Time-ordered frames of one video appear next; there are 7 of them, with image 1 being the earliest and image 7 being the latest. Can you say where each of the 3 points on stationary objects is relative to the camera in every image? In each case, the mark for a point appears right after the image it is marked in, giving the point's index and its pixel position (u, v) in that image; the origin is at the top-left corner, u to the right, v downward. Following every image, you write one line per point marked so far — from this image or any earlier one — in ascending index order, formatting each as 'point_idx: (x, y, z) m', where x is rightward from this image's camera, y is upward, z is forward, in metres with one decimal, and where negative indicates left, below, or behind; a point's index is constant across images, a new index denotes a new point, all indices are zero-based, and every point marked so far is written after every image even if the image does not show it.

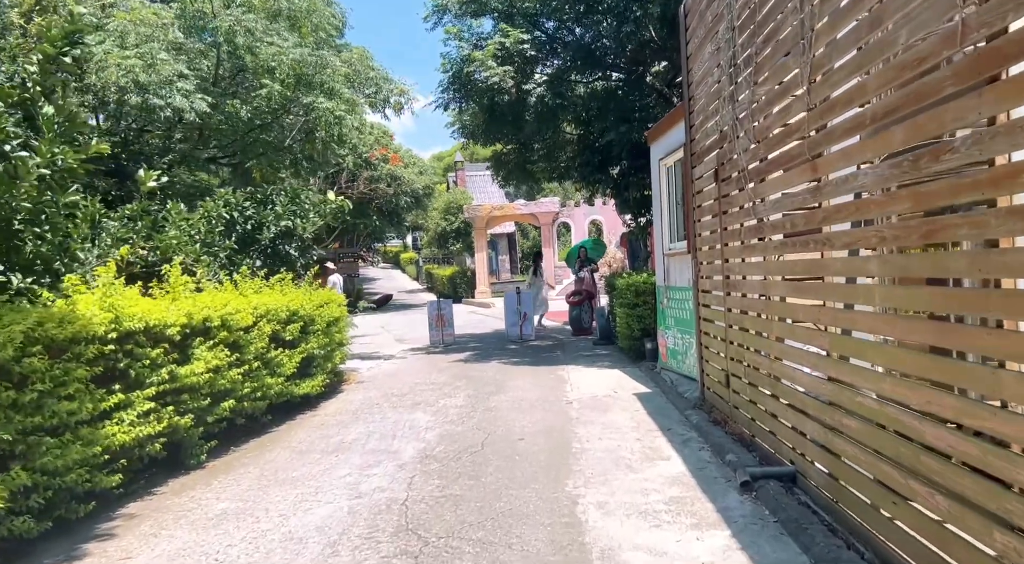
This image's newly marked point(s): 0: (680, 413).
0: (+1.7, -1.3, +7.6) m
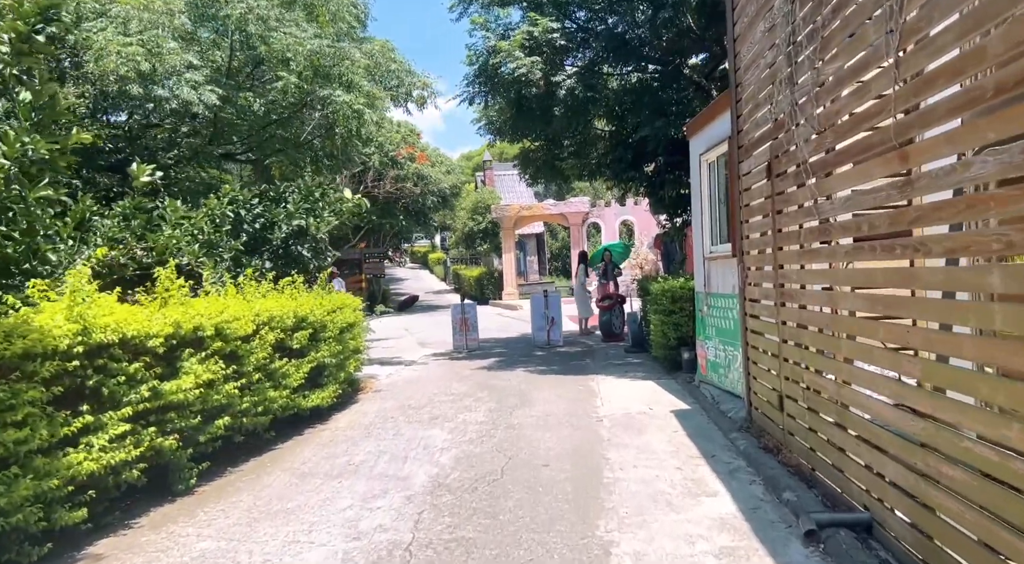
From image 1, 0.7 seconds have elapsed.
0: (+1.9, -1.4, +6.8) m
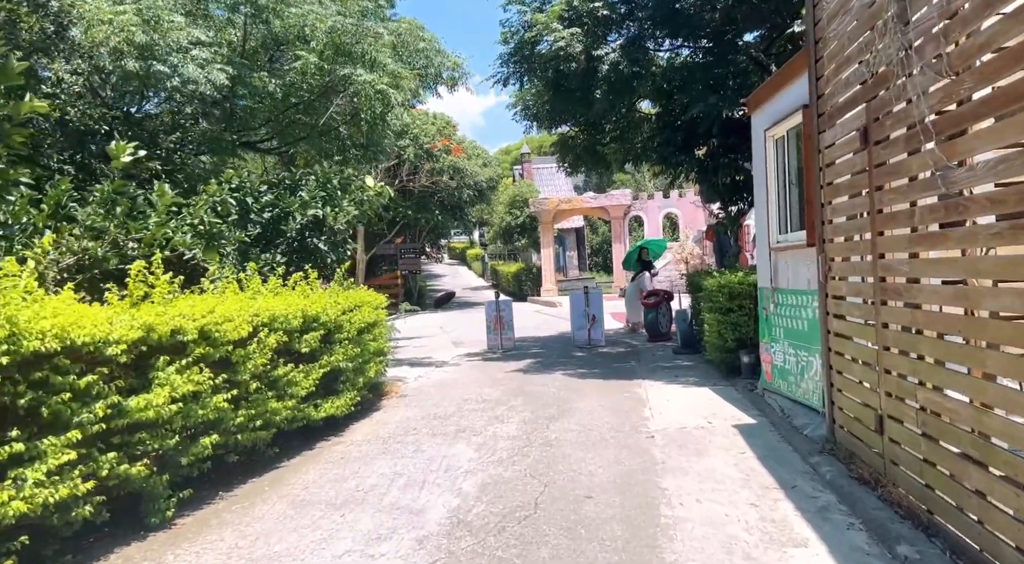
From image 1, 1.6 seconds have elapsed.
0: (+2.2, -1.3, +5.7) m
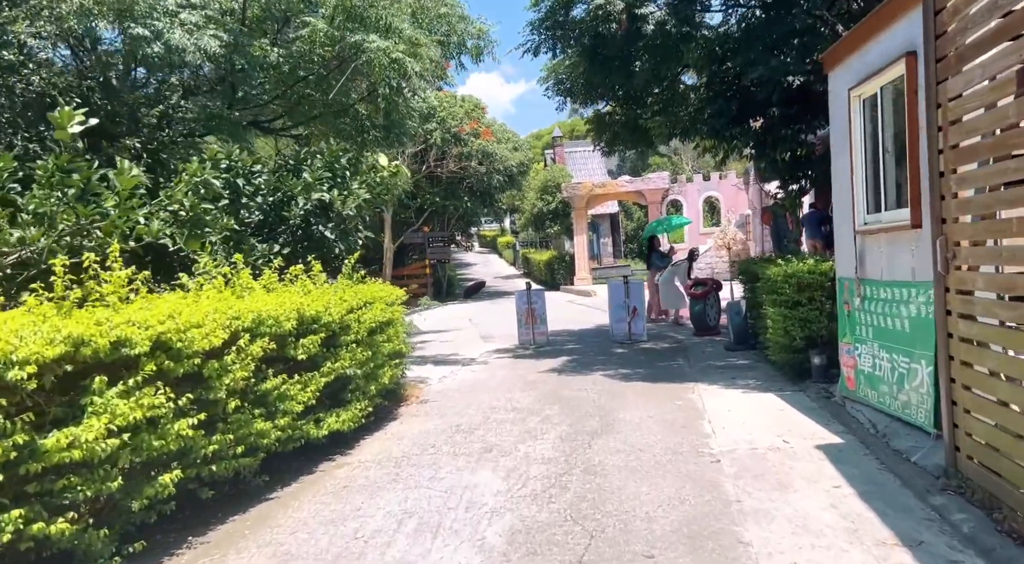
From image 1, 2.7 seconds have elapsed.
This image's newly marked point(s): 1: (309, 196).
0: (+2.4, -1.3, +4.5) m
1: (-2.1, +0.9, +7.8) m
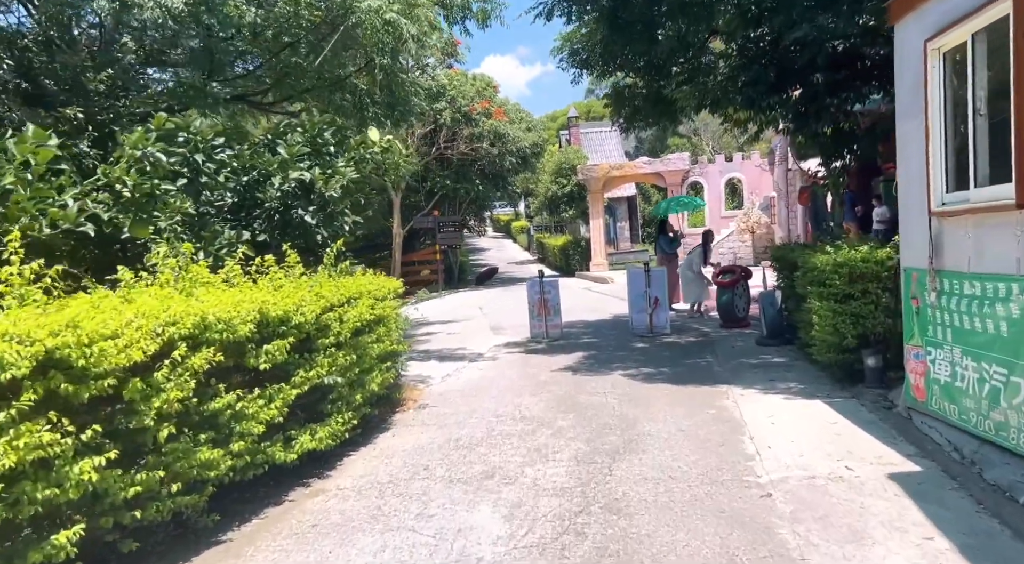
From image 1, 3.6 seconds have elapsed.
0: (+2.4, -1.3, +3.4) m
1: (-2.0, +0.9, +6.7) m
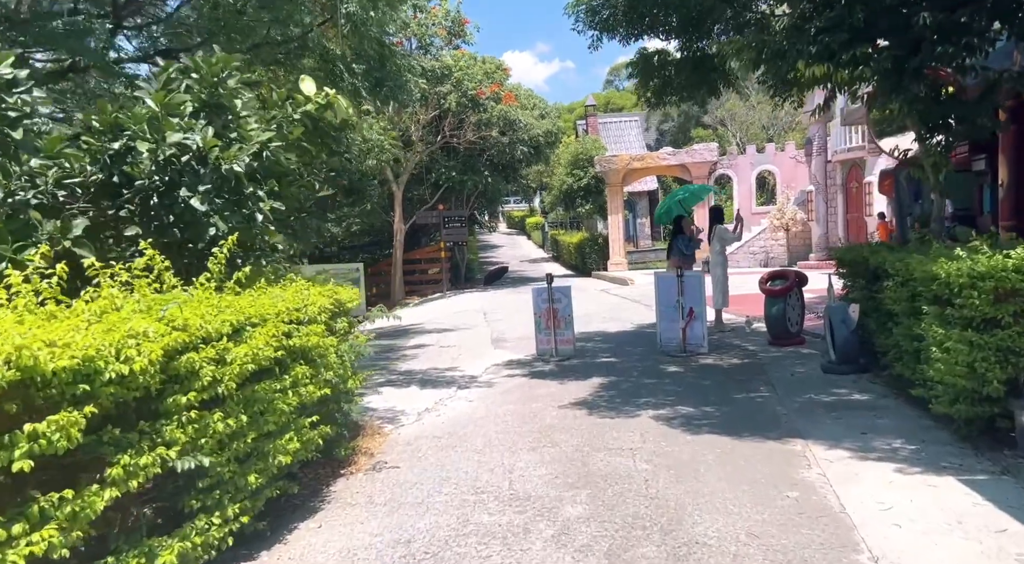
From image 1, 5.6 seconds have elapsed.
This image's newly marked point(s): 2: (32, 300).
0: (+2.2, -1.4, +1.1) m
1: (-2.1, +0.8, +4.5) m
2: (-2.1, -0.1, +3.3) m
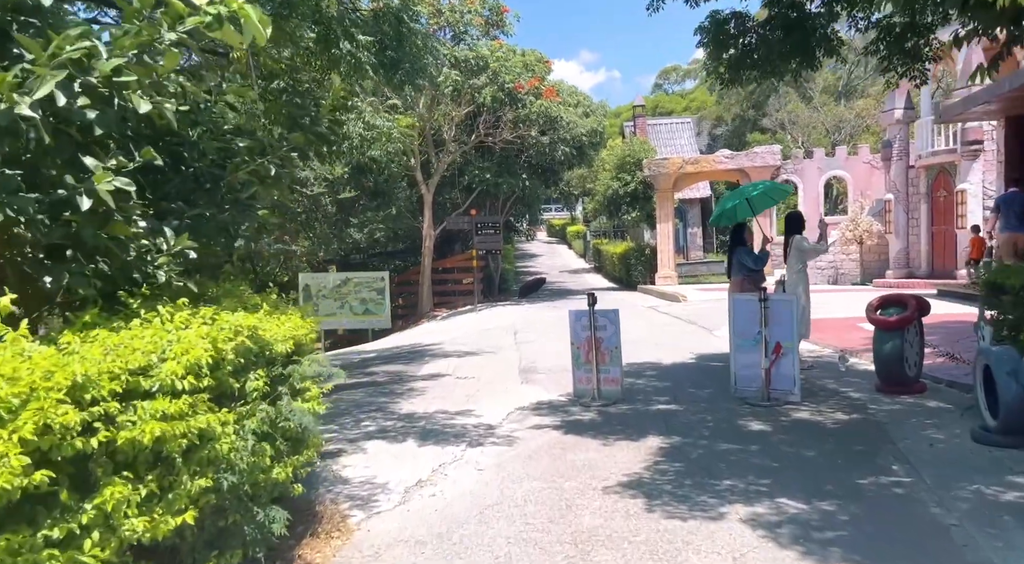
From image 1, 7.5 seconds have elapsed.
0: (+2.0, -1.6, -1.3) m
1: (-2.0, +0.7, +2.4) m
2: (-2.1, -0.2, +1.1) m
